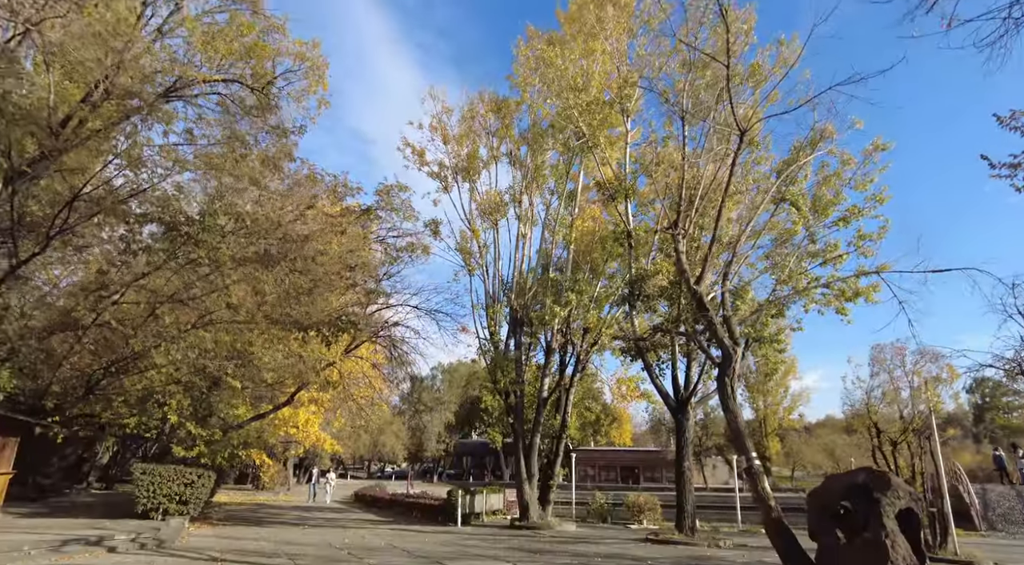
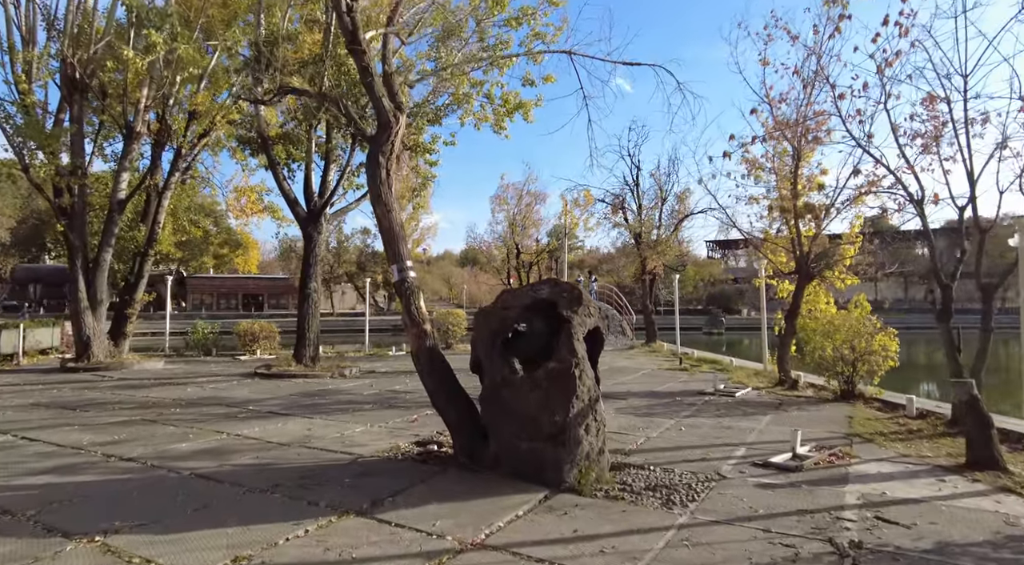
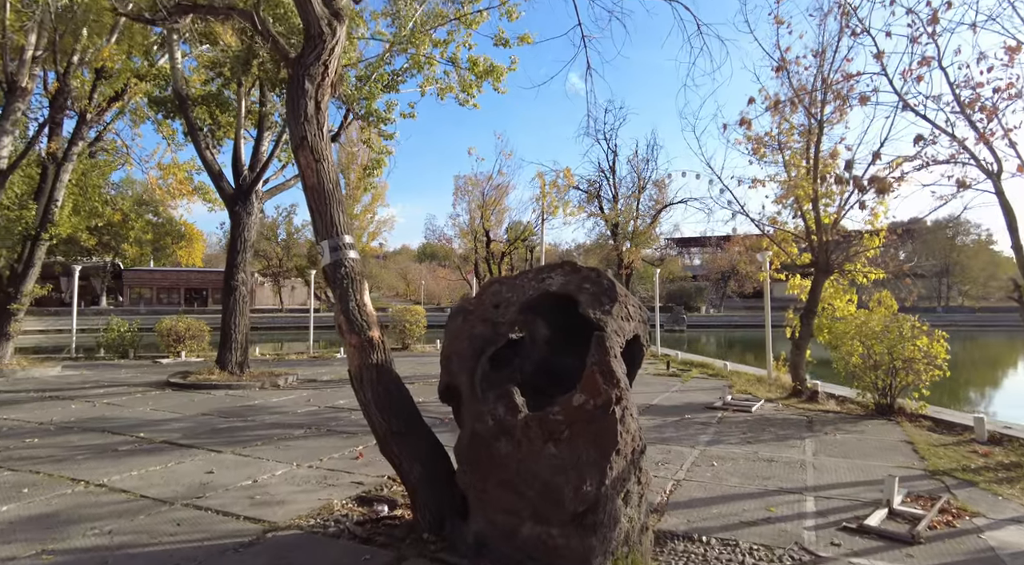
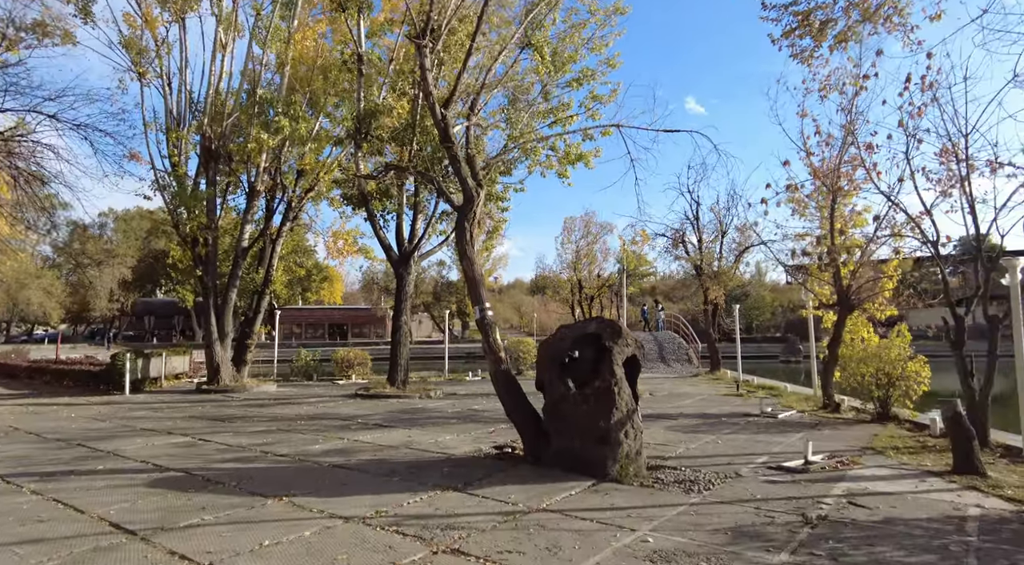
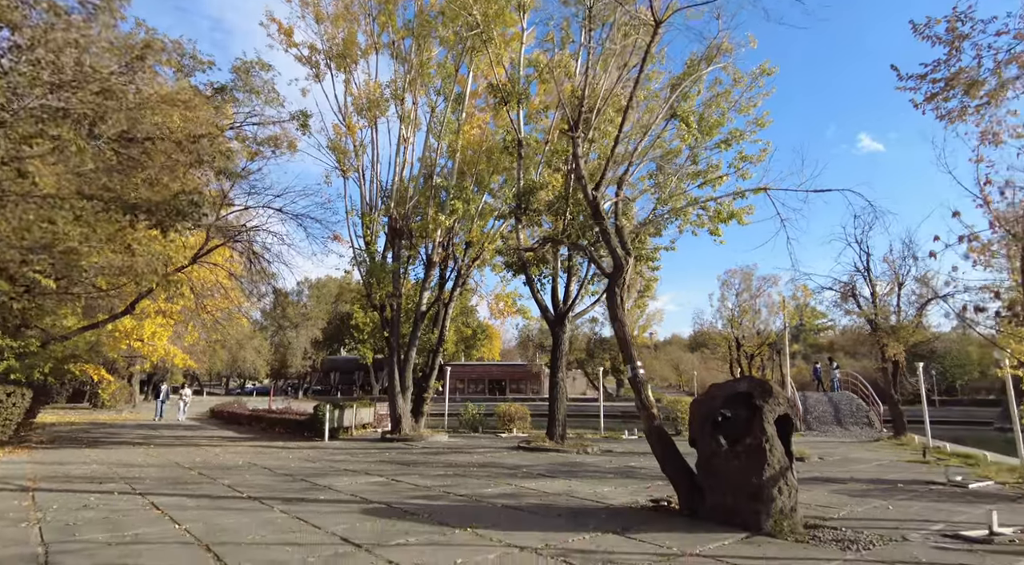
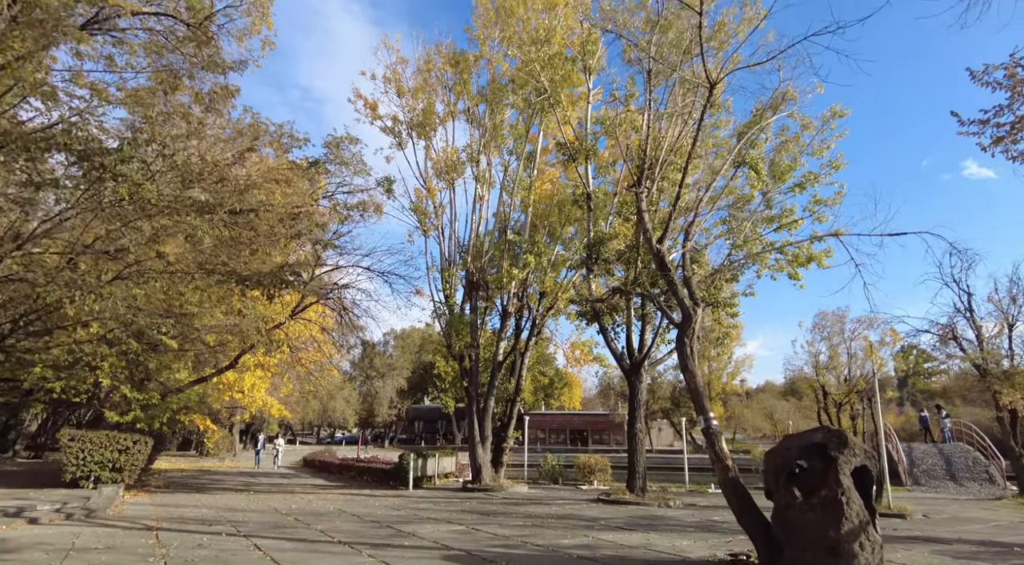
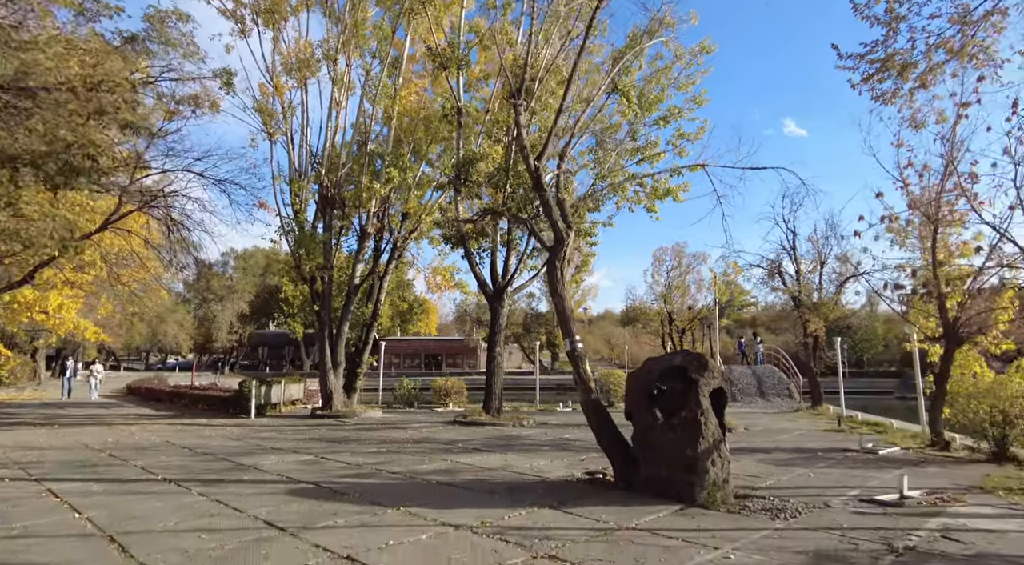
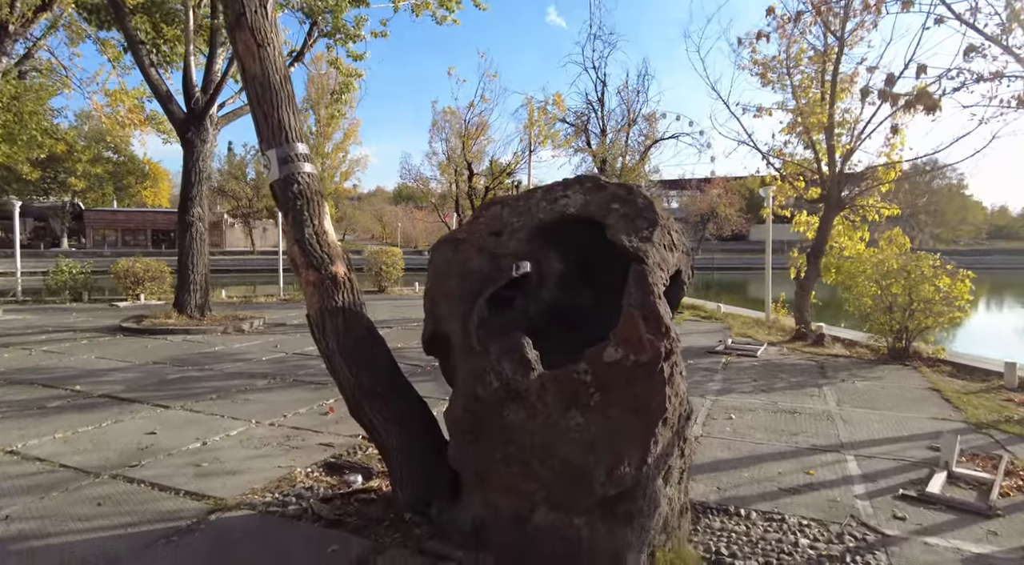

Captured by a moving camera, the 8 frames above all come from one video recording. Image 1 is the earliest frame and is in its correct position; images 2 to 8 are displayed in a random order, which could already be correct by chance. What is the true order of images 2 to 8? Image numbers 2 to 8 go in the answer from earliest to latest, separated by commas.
6, 5, 7, 4, 2, 3, 8
